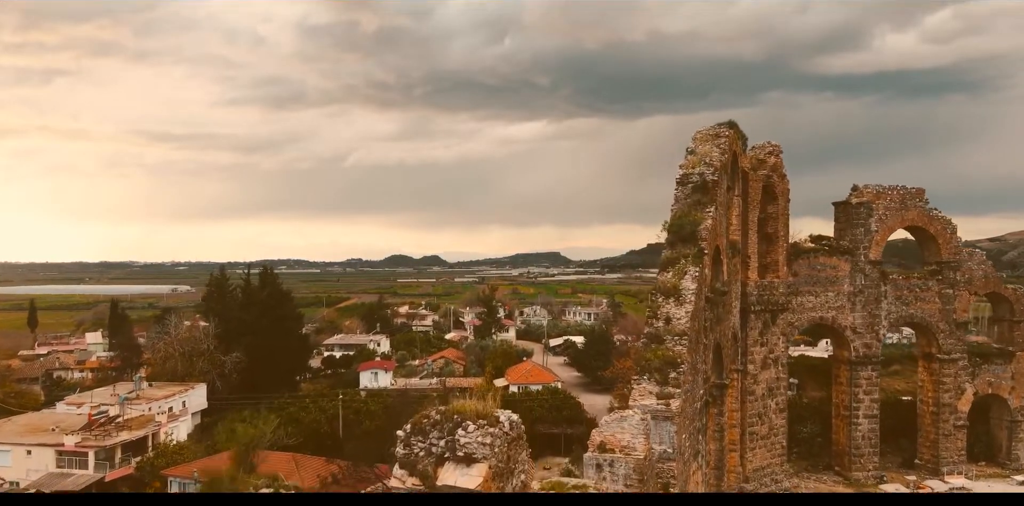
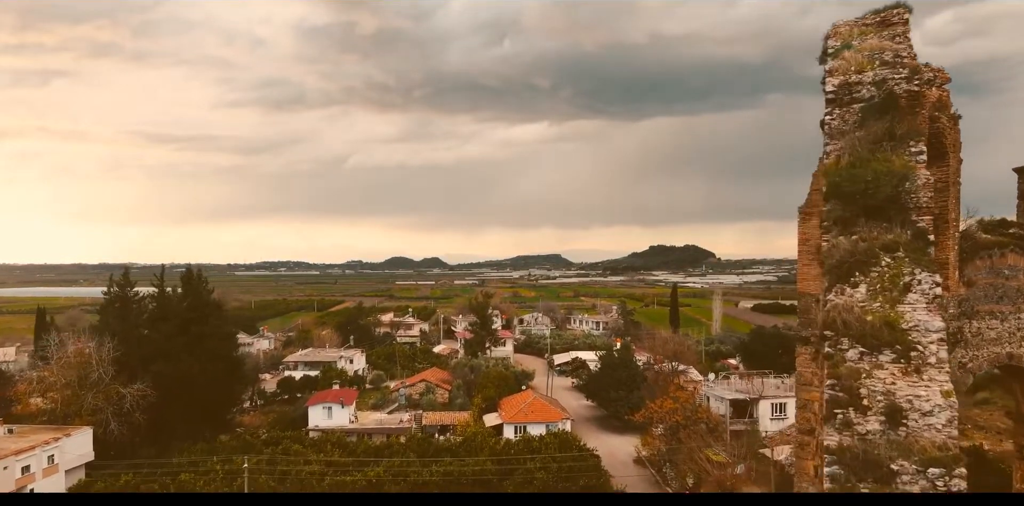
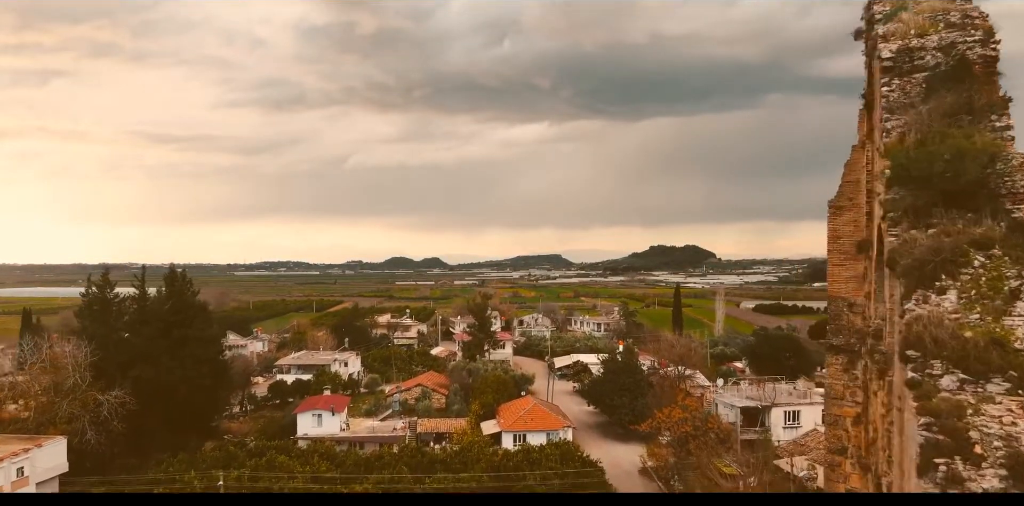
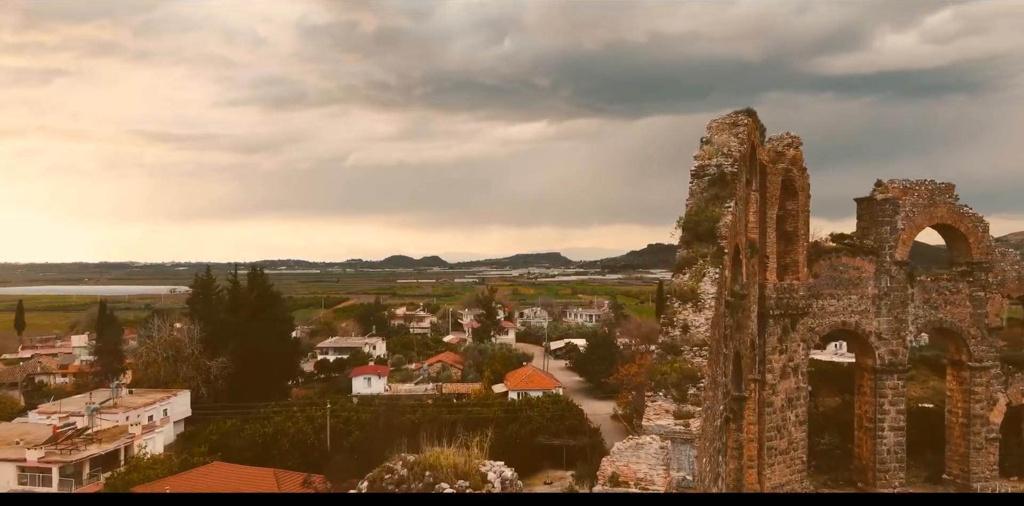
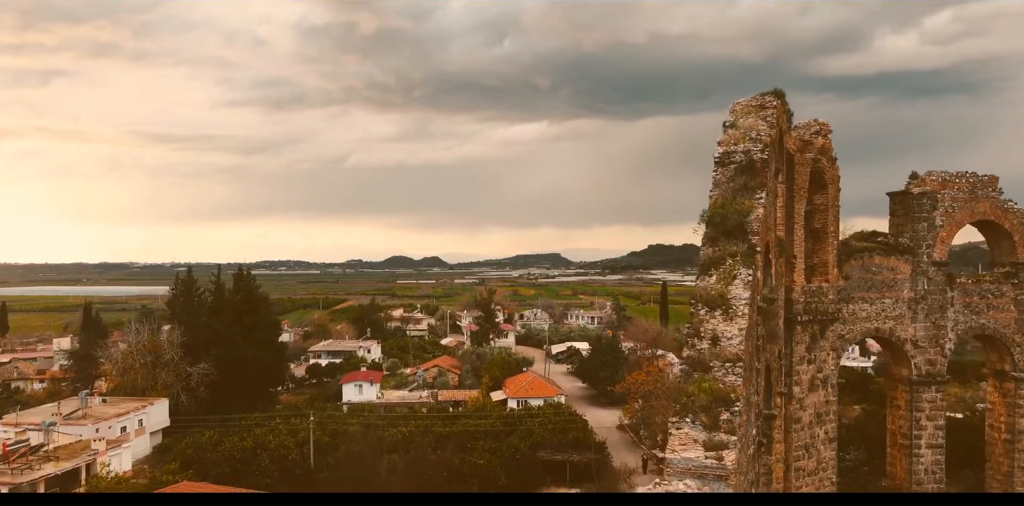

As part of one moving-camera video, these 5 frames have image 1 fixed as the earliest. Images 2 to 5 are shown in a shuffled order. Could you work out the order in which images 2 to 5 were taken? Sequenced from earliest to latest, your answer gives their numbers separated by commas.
4, 5, 2, 3
